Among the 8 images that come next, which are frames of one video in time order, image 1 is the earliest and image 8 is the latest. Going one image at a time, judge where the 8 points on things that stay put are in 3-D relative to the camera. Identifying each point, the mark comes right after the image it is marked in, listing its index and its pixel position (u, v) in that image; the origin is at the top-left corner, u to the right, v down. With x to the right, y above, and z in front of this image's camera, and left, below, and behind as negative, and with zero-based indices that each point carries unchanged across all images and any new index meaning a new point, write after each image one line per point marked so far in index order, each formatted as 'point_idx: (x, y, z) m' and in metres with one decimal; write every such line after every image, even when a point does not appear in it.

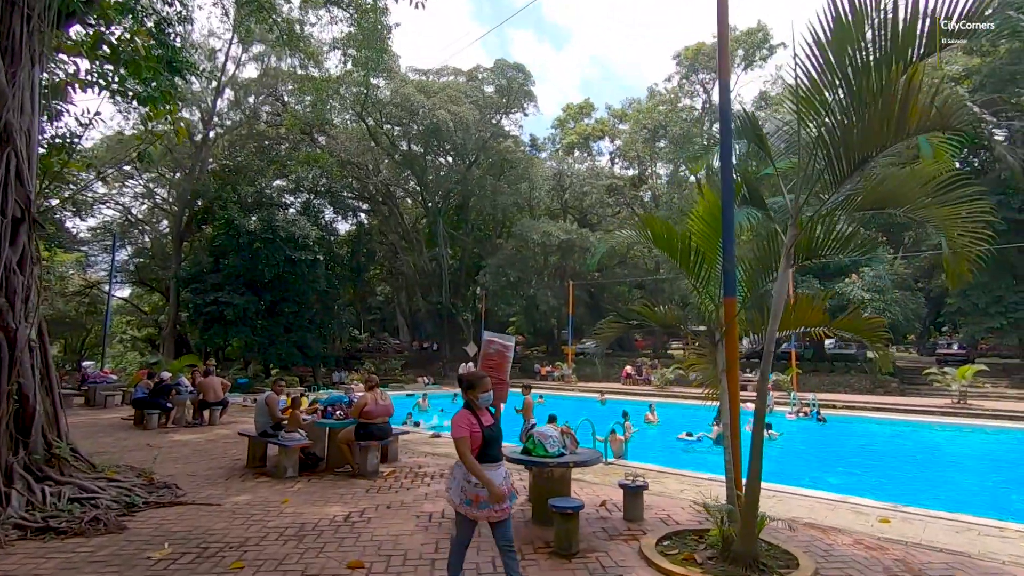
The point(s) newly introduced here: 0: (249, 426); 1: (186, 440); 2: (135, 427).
0: (-4.3, -2.3, +8.9) m
1: (-4.5, -2.1, +7.4) m
2: (-6.1, -2.2, +8.7) m
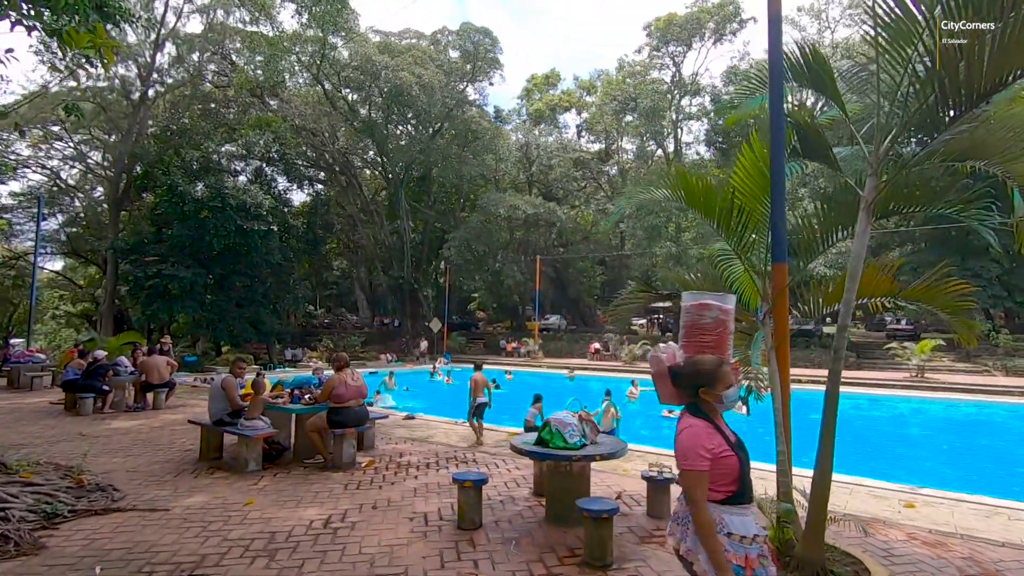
0: (-4.6, -1.8, +8.0) m
1: (-4.7, -1.7, +6.5) m
2: (-6.4, -1.8, +7.7) m
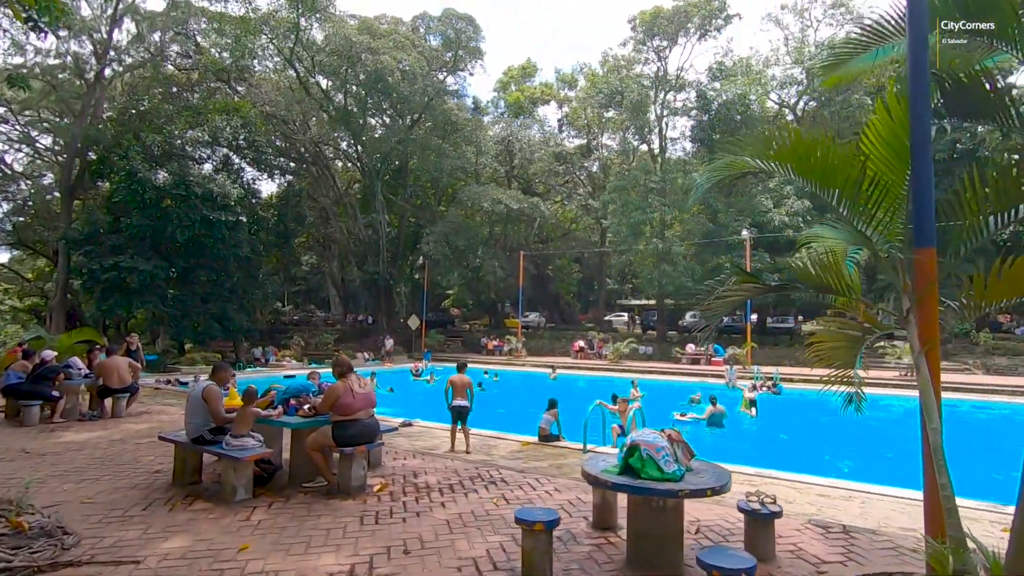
0: (-4.5, -1.7, +7.0) m
1: (-4.5, -1.6, +5.5) m
2: (-6.2, -1.7, +6.6) m
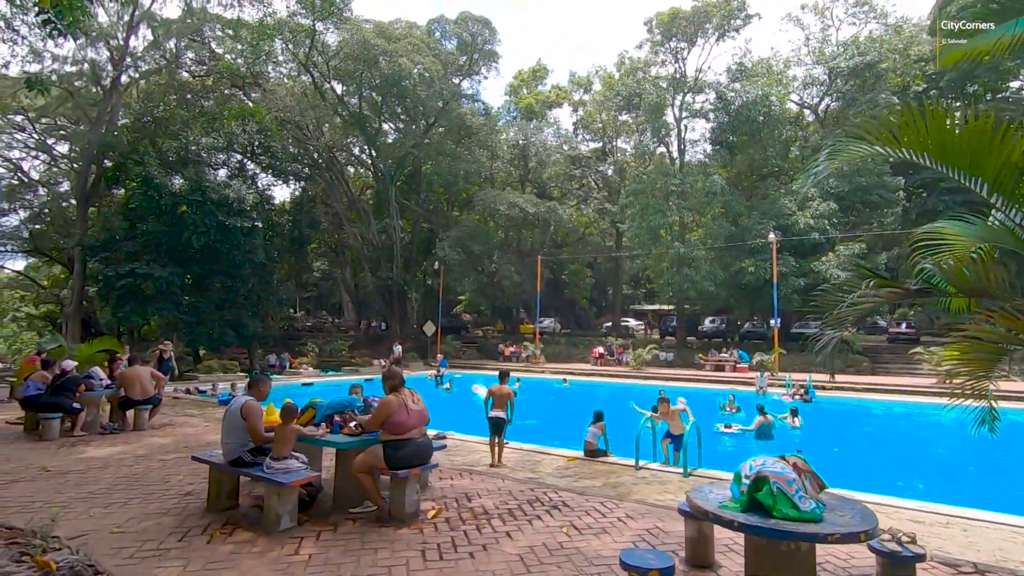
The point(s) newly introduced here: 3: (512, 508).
0: (-4.0, -1.8, +6.7) m
1: (-4.0, -1.7, +5.2) m
2: (-5.7, -1.7, +6.3) m
3: (0.0, -1.6, +3.9) m
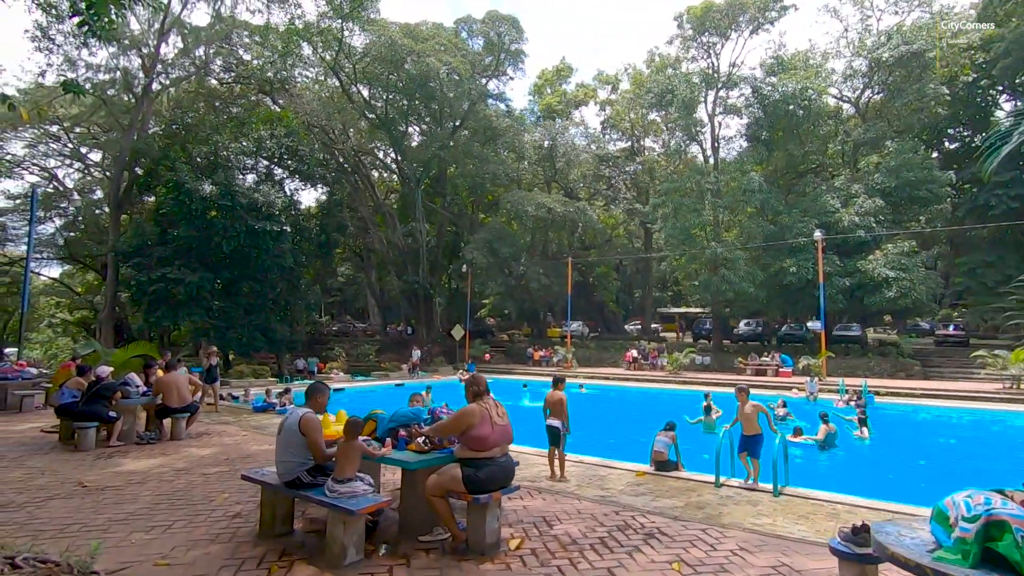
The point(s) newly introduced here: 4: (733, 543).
0: (-3.3, -1.8, +6.3) m
1: (-3.4, -1.7, +4.9) m
2: (-5.1, -1.8, +6.1) m
3: (+0.6, -1.6, +3.4) m
4: (+1.4, -1.6, +3.4) m
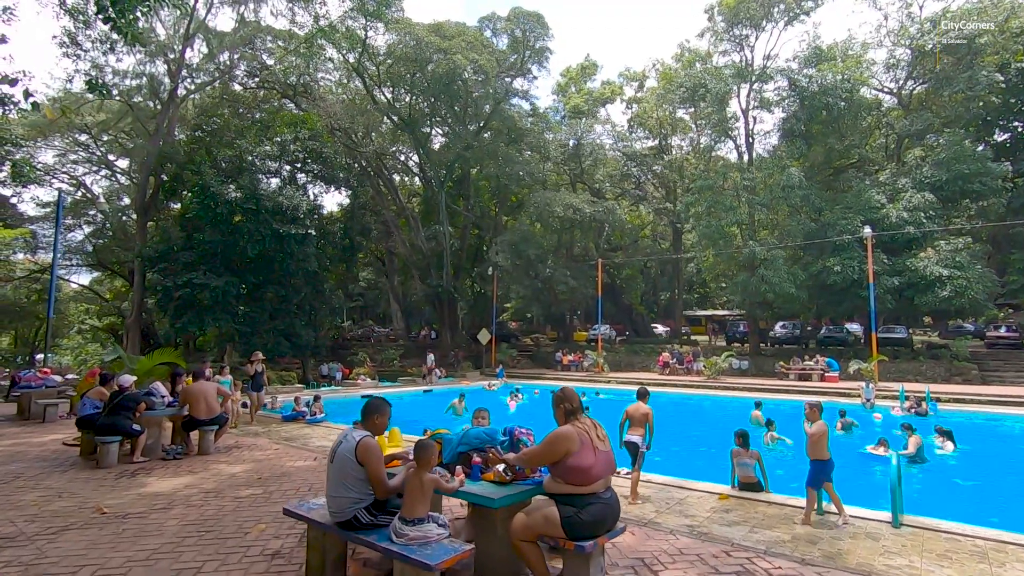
0: (-2.7, -1.8, +5.8) m
1: (-2.8, -1.7, +4.3) m
2: (-4.5, -1.8, +5.6) m
3: (+1.1, -1.5, +2.7) m
4: (+1.9, -1.5, +2.7) m
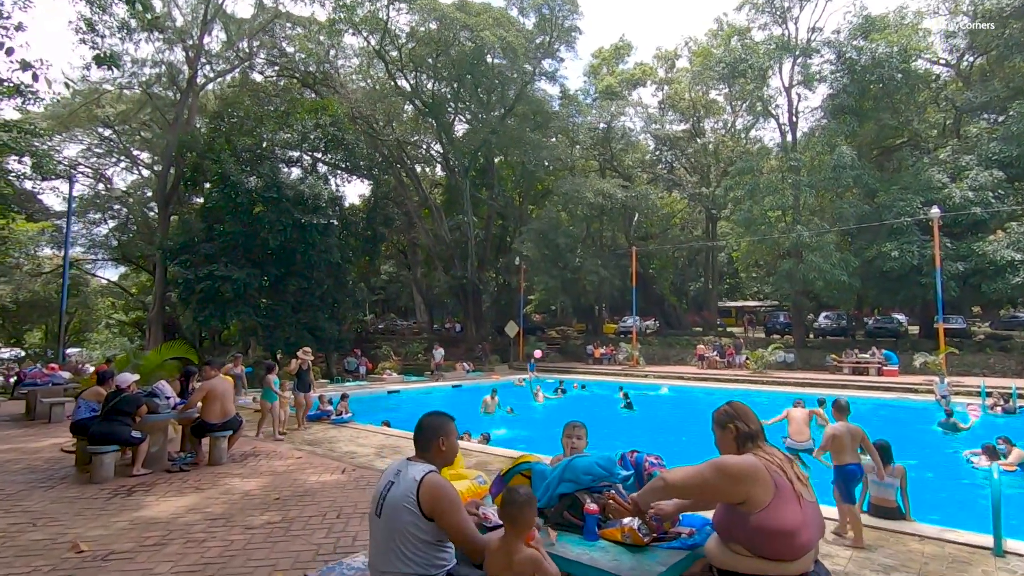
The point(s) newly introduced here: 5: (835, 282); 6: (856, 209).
0: (-2.1, -1.7, +5.0) m
1: (-2.3, -1.5, +3.5) m
2: (-3.9, -1.7, +4.8) m
3: (+1.5, -1.4, +1.7) m
4: (+2.3, -1.4, +1.7) m
5: (+11.6, +0.2, +19.3) m
6: (+12.1, +2.8, +19.1) m
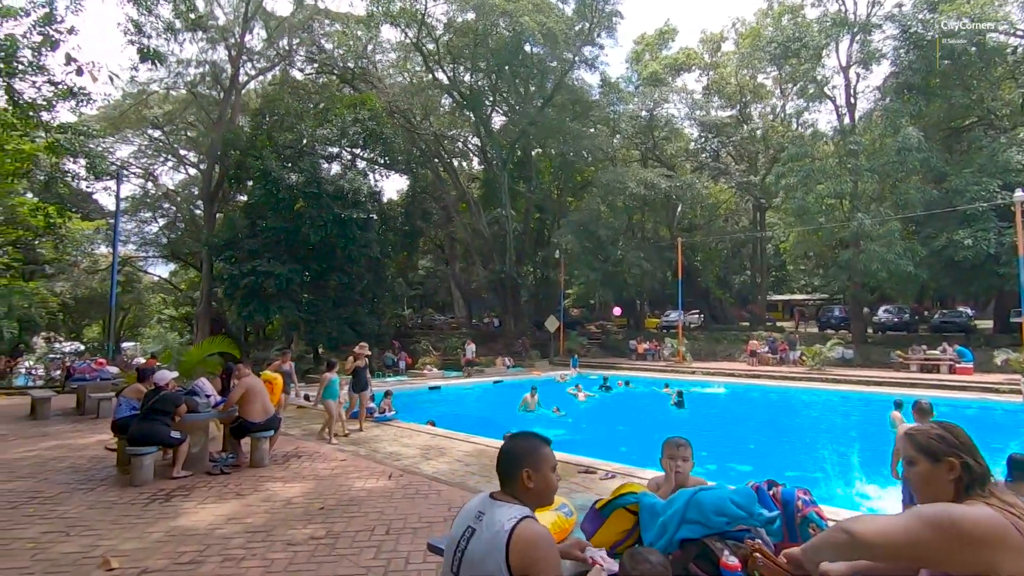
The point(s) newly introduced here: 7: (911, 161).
0: (-1.6, -1.6, +4.7) m
1: (-1.9, -1.5, +3.2) m
2: (-3.4, -1.6, +4.6) m
3: (+1.8, -1.3, +1.2) m
4: (+2.6, -1.3, +1.1) m
5: (+13.0, +0.5, +18.1) m
6: (+13.5, +3.1, +17.7) m
7: (+13.3, +4.2, +17.9) m
